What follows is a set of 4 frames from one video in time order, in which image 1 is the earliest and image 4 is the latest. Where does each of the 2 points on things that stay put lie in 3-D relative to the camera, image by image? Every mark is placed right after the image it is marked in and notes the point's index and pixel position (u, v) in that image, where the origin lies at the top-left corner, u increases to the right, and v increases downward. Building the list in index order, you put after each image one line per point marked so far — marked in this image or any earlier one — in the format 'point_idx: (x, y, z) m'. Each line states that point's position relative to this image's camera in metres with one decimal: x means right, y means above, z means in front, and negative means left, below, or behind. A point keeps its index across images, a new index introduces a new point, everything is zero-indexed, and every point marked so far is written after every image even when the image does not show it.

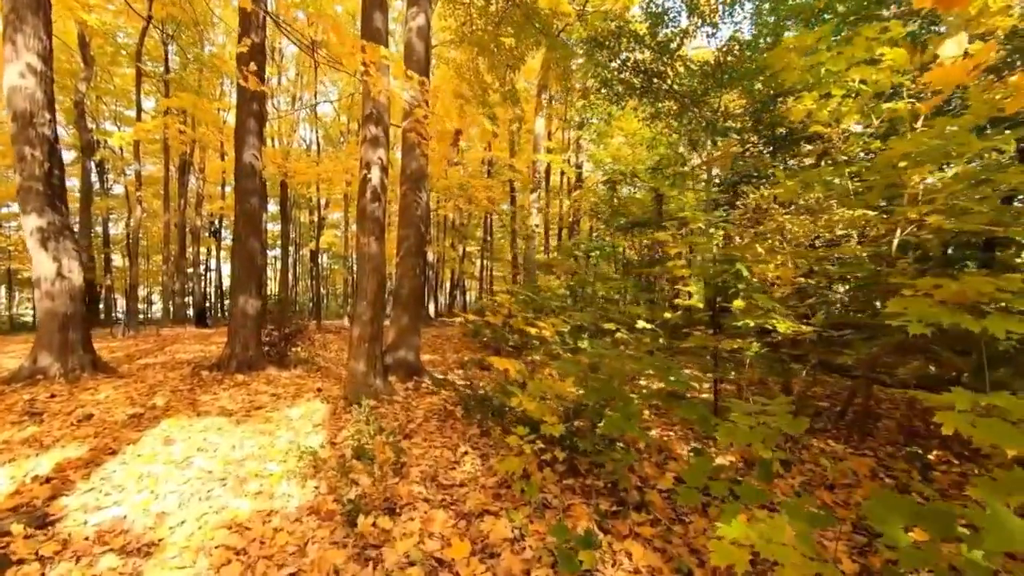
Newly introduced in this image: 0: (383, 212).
0: (-1.5, +0.9, +6.0) m
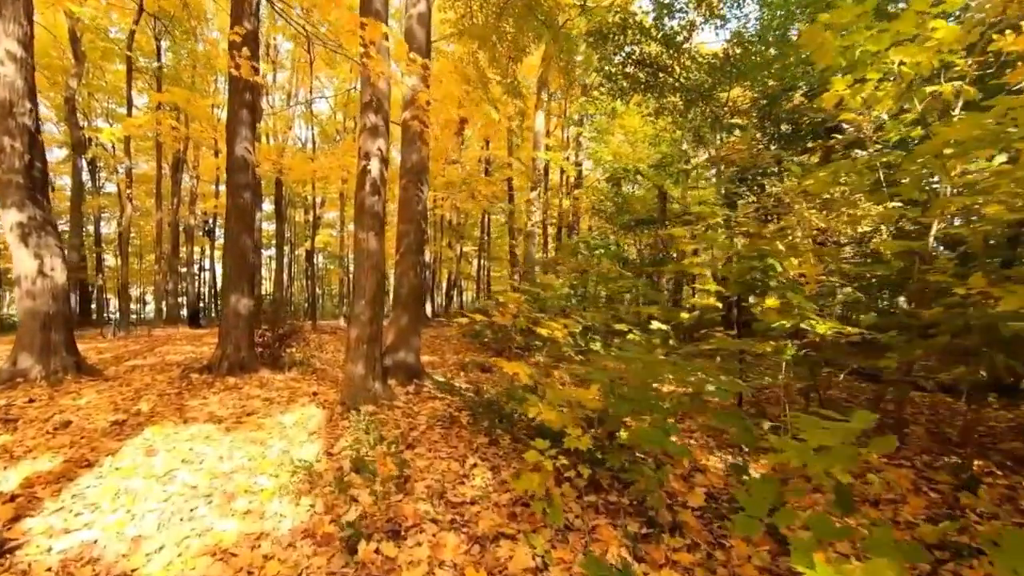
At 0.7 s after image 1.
0: (-1.5, +0.9, +5.7) m
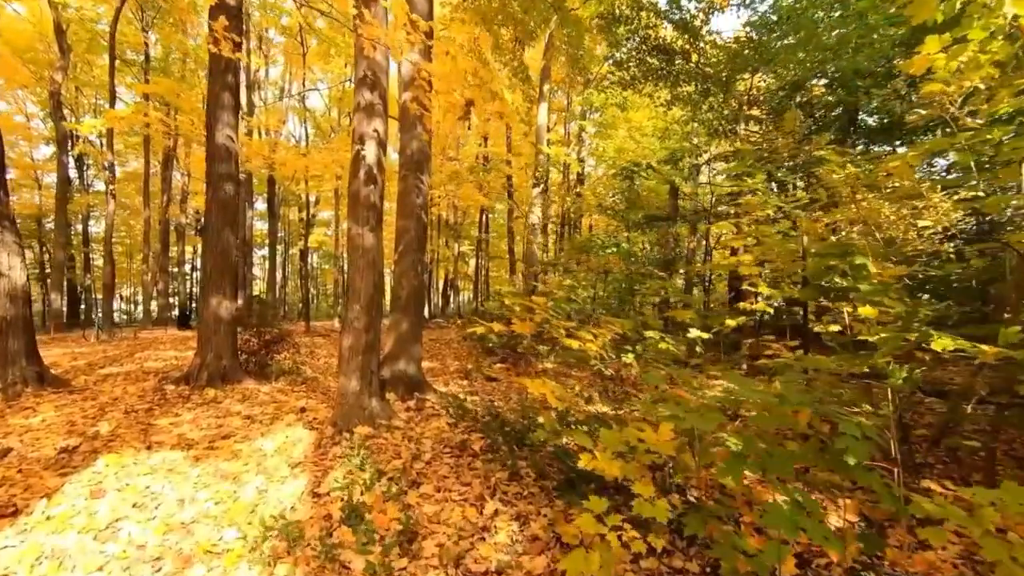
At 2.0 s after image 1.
0: (-1.3, +0.9, +5.0) m
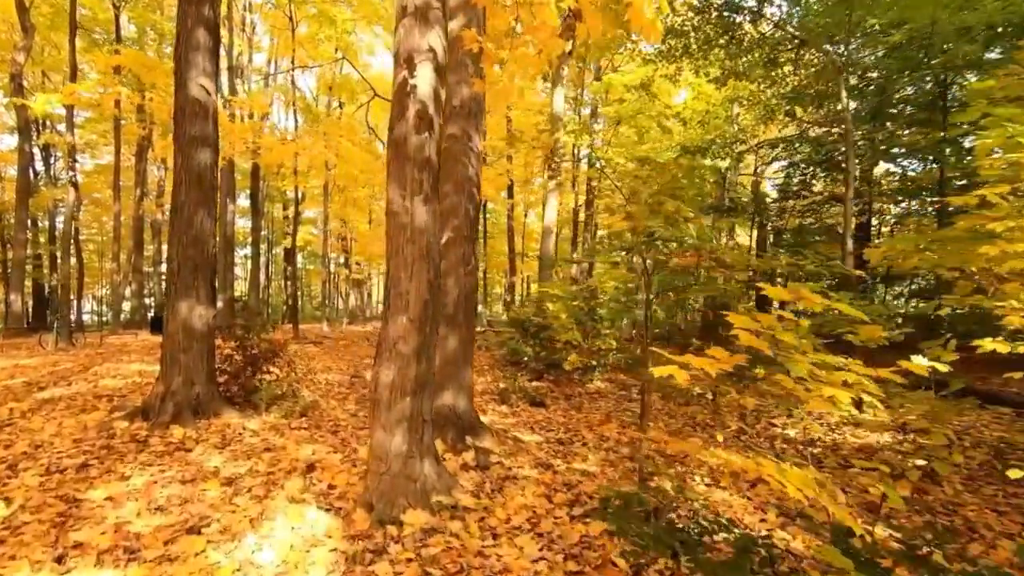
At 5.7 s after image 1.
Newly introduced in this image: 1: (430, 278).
0: (-0.5, +0.9, +3.2) m
1: (-0.5, +0.1, +3.2) m
